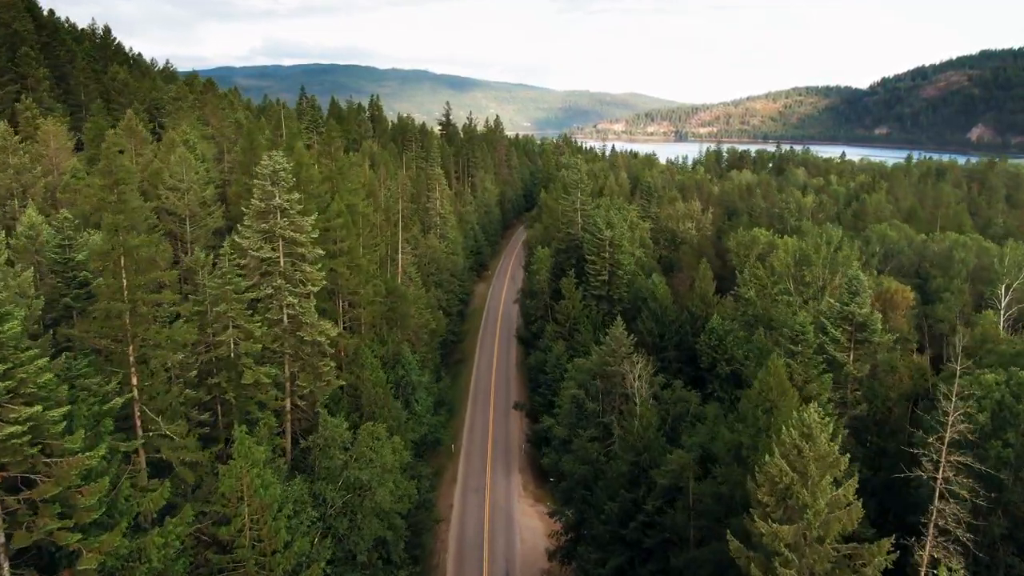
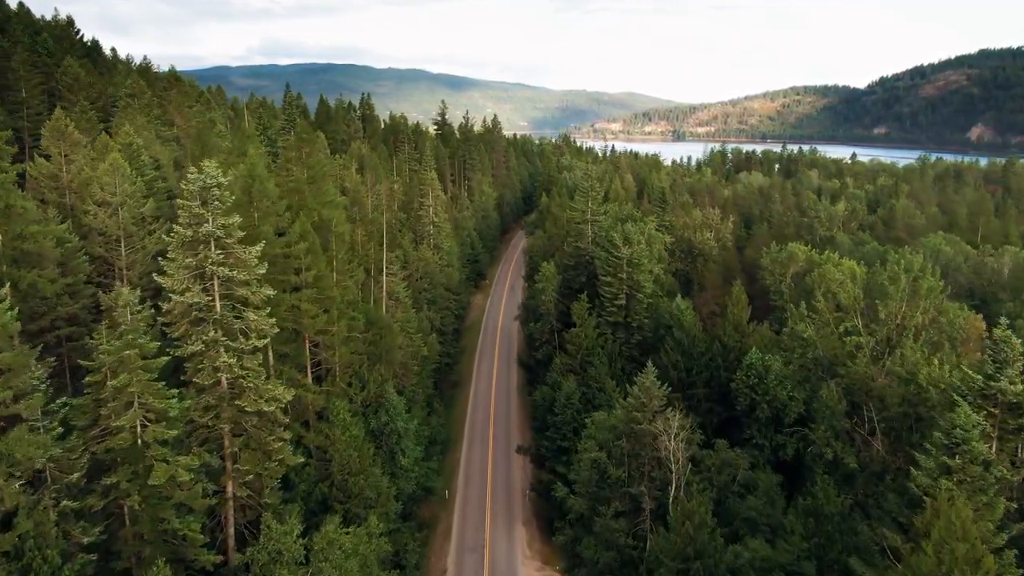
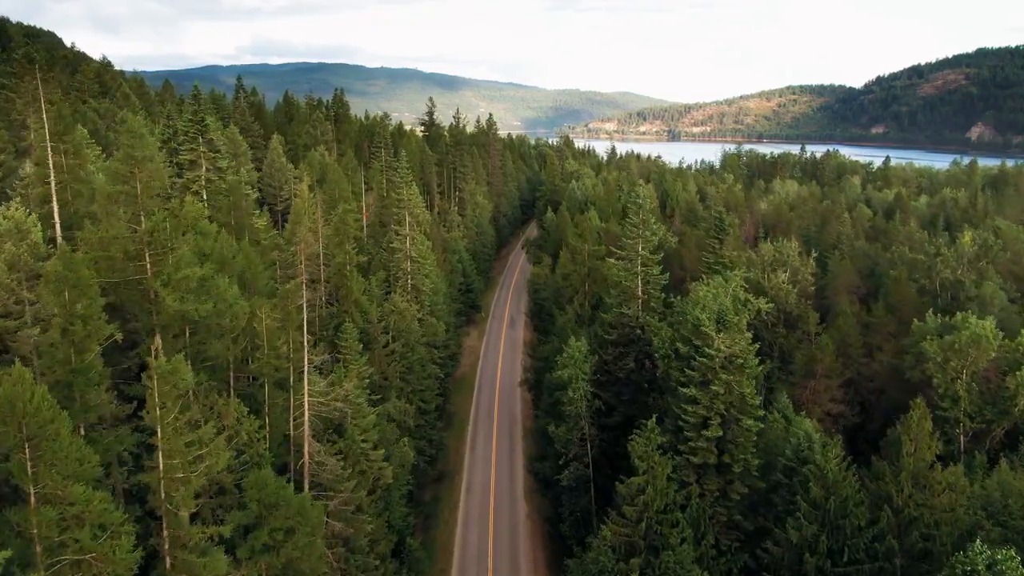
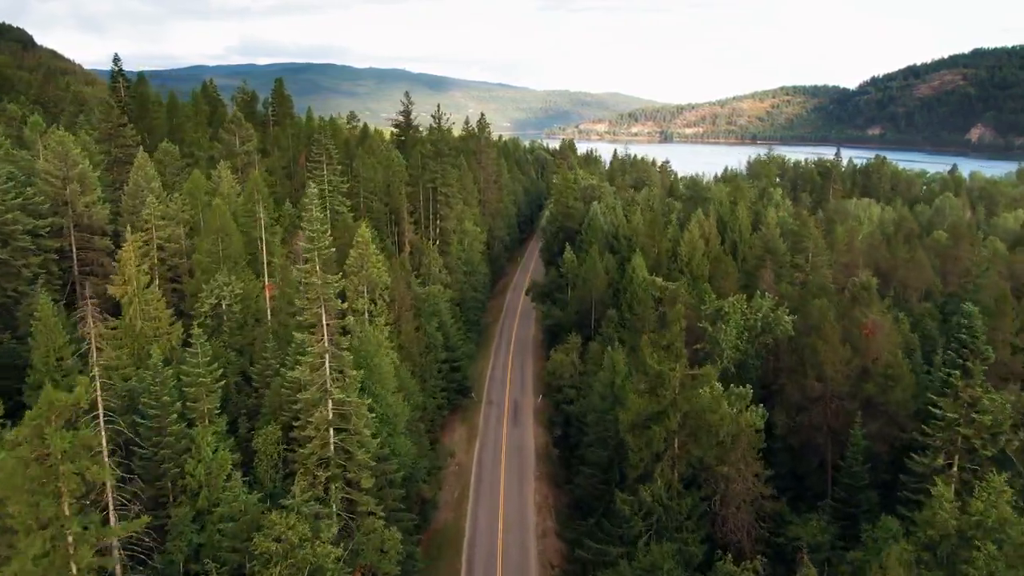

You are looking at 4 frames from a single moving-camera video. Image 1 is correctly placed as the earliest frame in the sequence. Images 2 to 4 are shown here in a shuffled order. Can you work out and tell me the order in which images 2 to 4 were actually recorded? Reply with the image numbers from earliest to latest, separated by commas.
2, 3, 4
